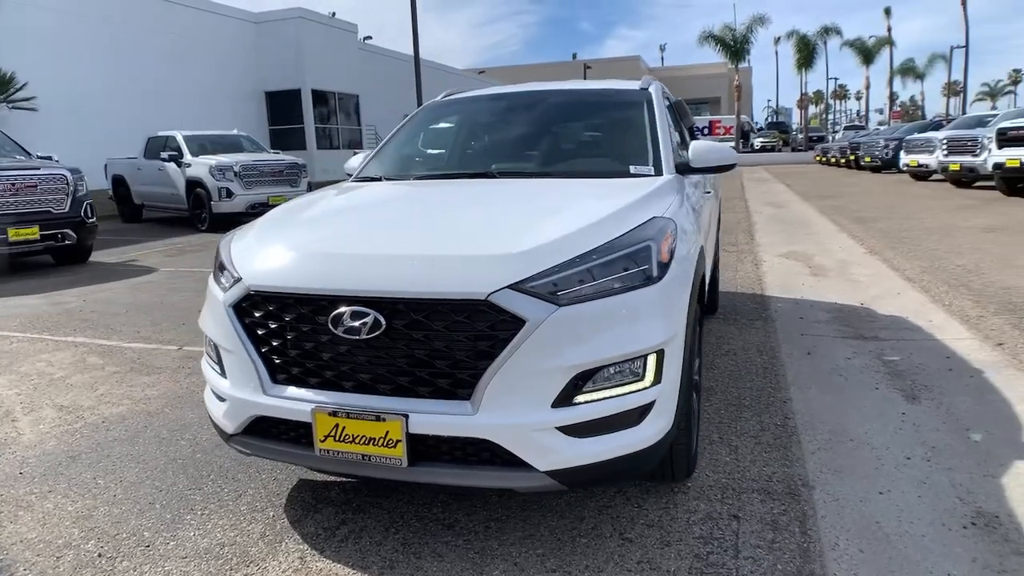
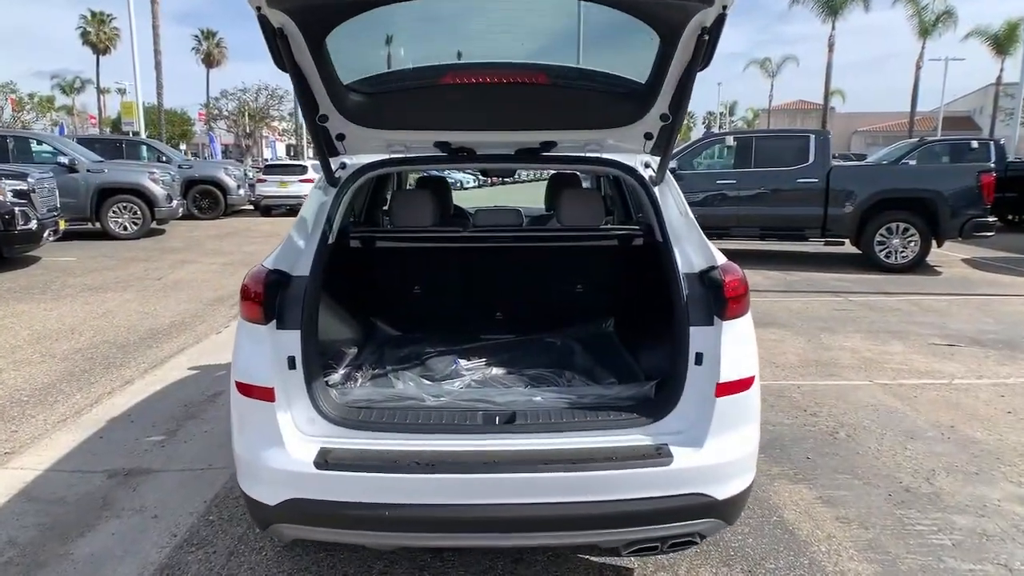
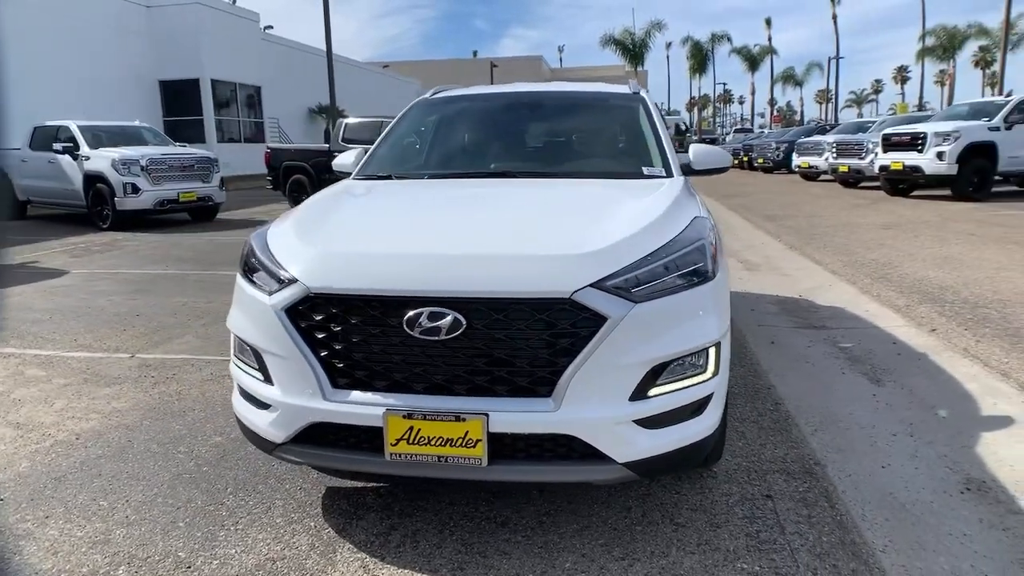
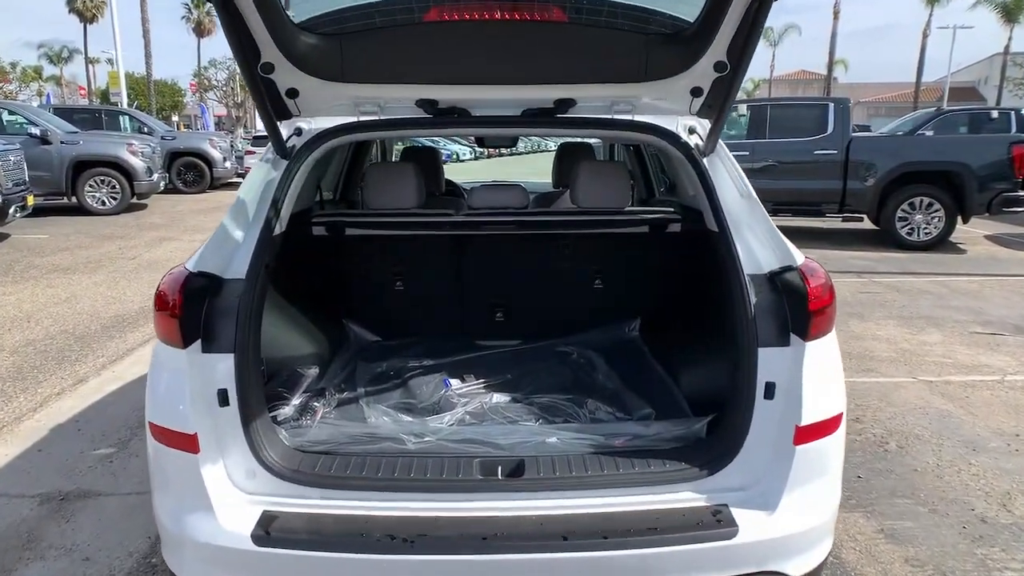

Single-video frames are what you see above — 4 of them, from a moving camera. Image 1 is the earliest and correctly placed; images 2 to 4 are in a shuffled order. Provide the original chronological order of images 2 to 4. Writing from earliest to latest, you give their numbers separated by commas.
3, 2, 4
